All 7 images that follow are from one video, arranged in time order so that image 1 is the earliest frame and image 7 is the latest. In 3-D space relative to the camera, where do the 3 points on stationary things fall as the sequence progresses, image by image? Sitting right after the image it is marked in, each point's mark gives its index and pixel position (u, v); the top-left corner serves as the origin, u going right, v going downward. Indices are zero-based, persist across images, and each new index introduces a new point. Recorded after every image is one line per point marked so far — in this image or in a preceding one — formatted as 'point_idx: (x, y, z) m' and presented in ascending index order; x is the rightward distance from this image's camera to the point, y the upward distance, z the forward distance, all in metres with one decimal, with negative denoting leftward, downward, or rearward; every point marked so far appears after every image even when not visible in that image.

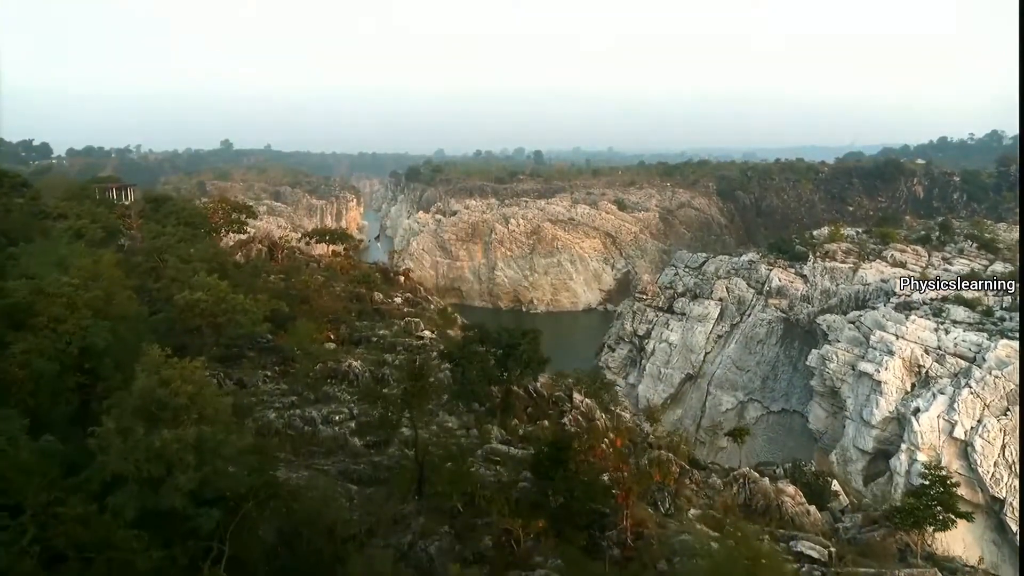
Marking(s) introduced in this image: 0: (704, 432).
0: (+4.5, -3.4, +16.6) m
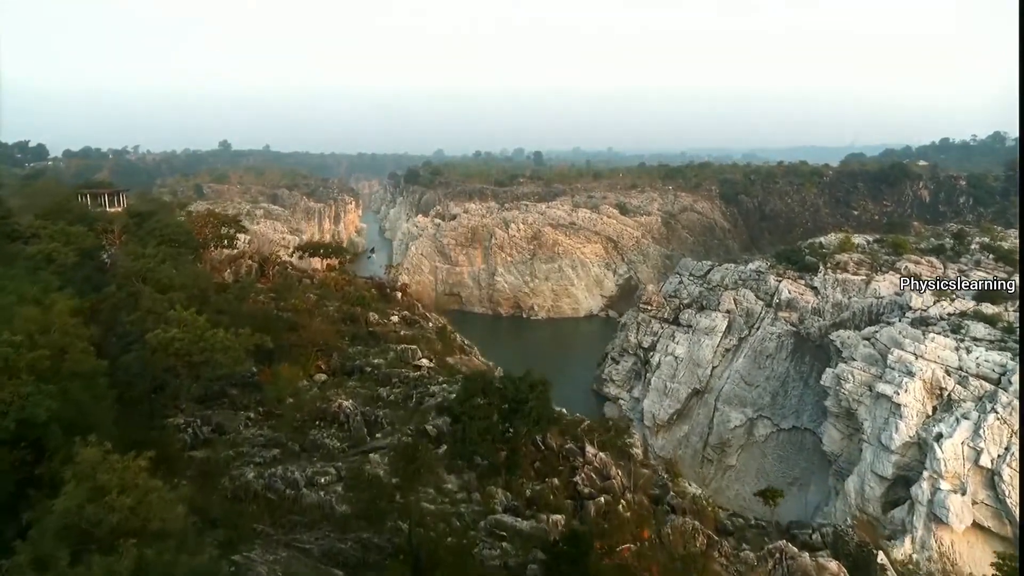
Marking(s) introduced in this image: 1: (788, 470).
0: (+4.5, -3.7, +16.1) m
1: (+5.9, -3.9, +15.1) m
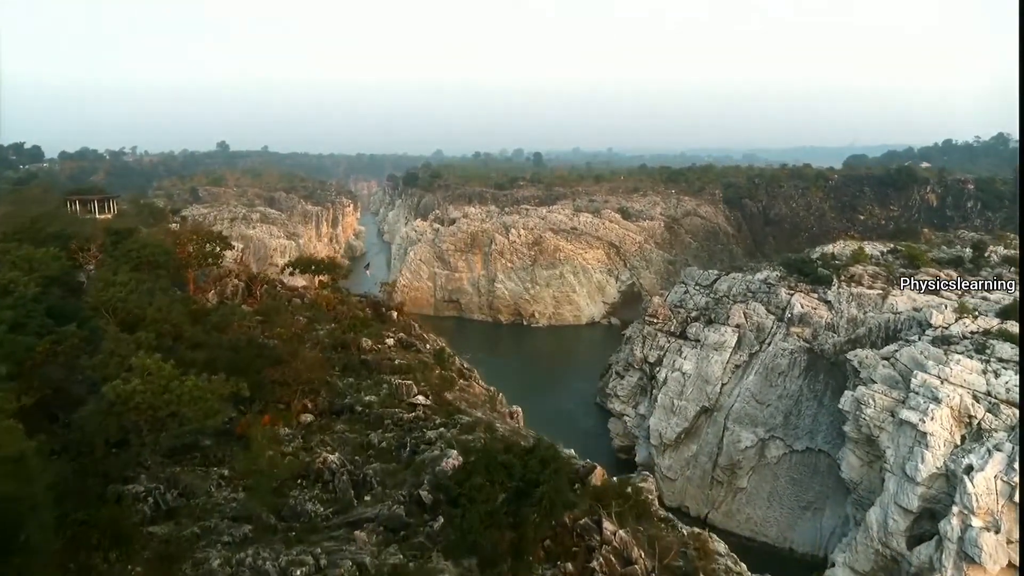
0: (+4.5, -4.0, +15.4) m
1: (+5.9, -4.2, +14.4) m
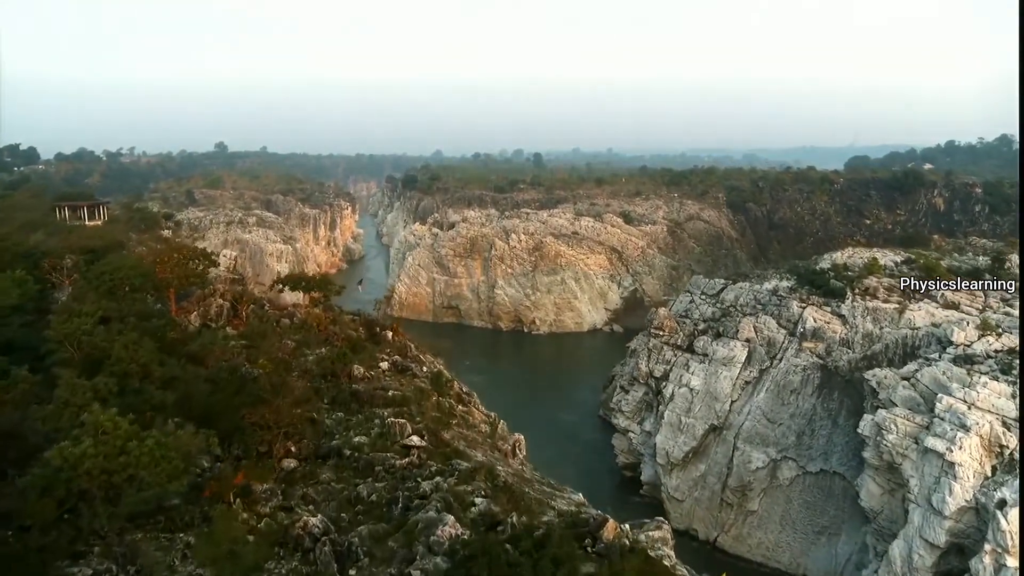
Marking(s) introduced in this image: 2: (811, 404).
0: (+4.6, -4.3, +14.8) m
1: (+5.9, -4.5, +13.8) m
2: (+6.1, -2.4, +14.5) m
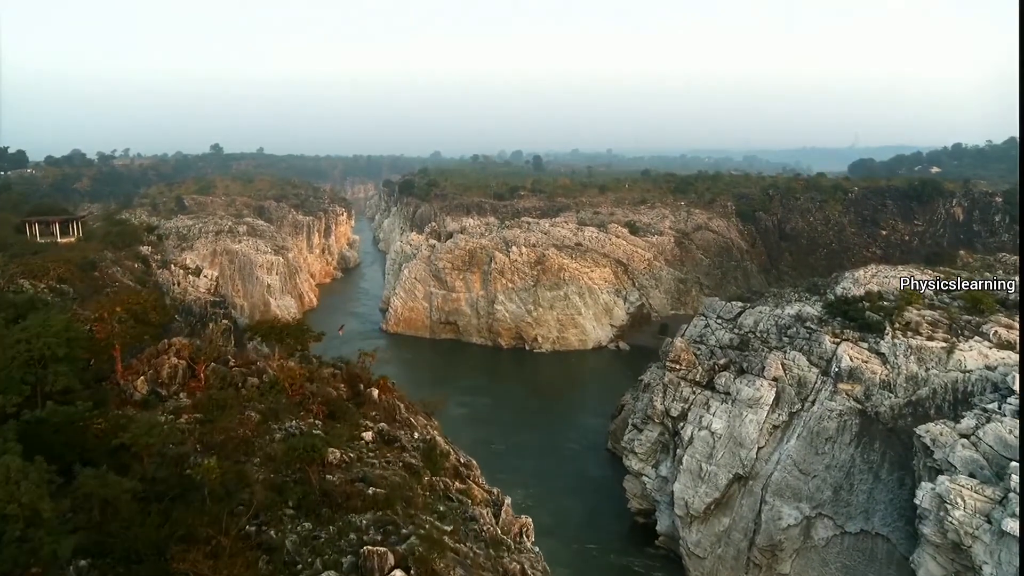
0: (+4.6, -4.9, +13.3) m
1: (+6.0, -5.1, +12.3) m
2: (+6.1, -3.0, +13.0) m
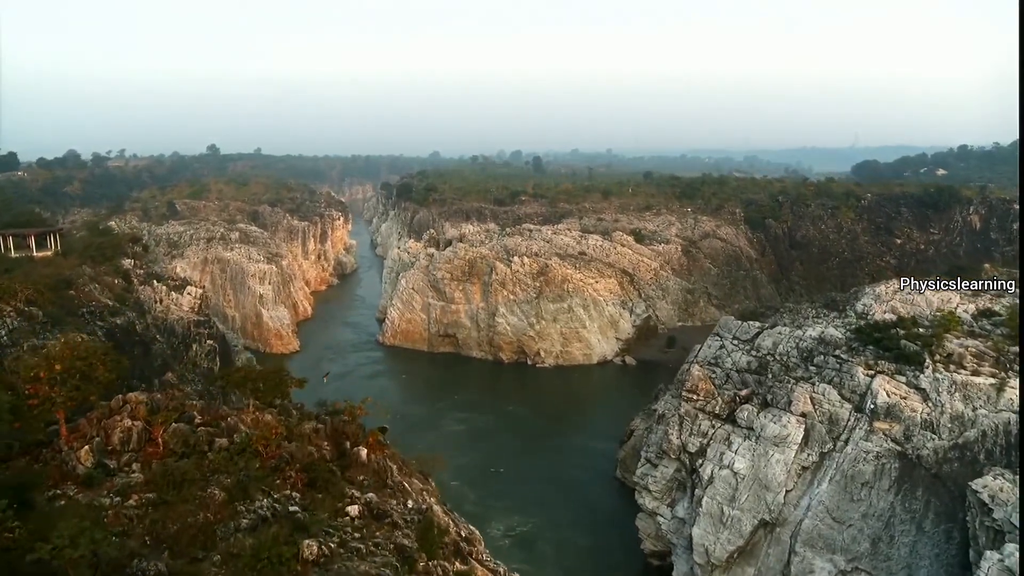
0: (+4.7, -5.5, +12.1) m
1: (+6.1, -5.6, +11.1) m
2: (+6.2, -3.6, +11.8) m
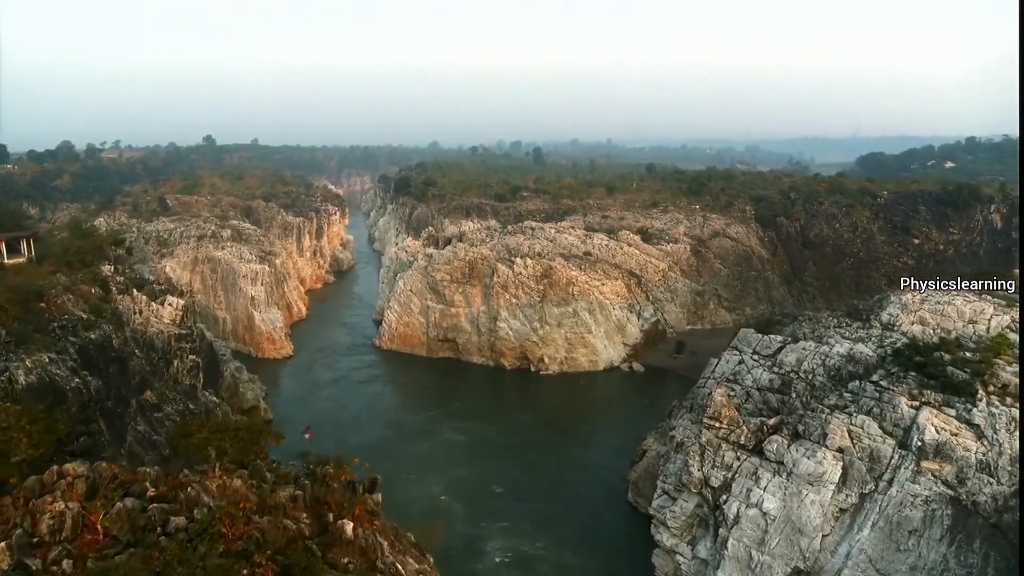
0: (+4.8, -5.8, +10.9) m
1: (+6.2, -6.1, +9.9) m
2: (+6.3, -3.9, +10.6) m
